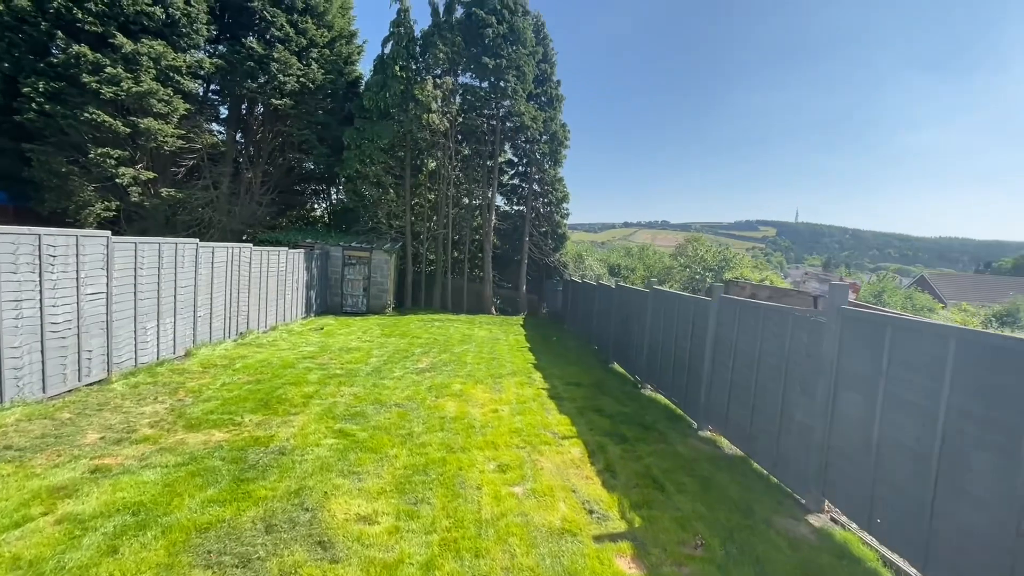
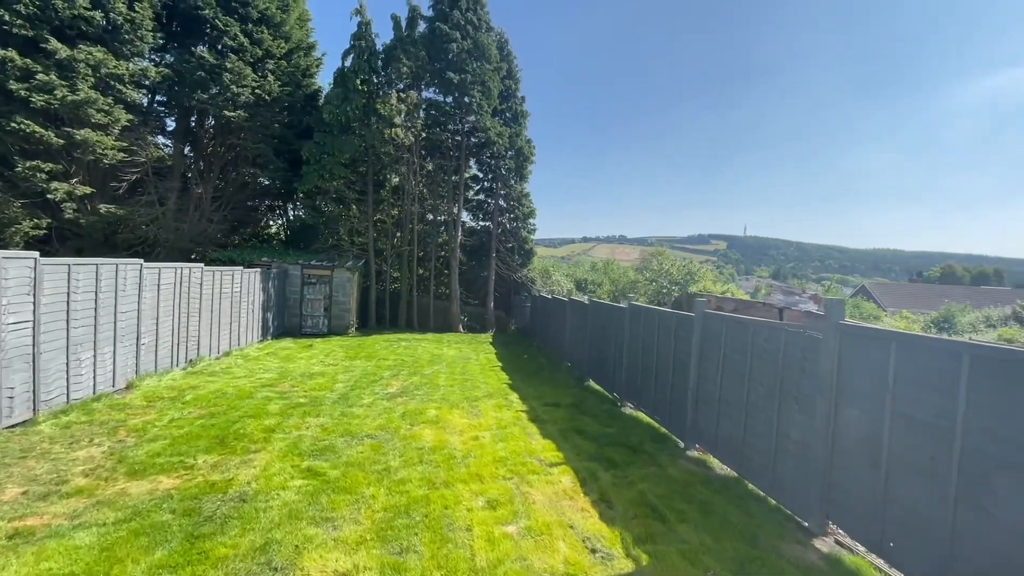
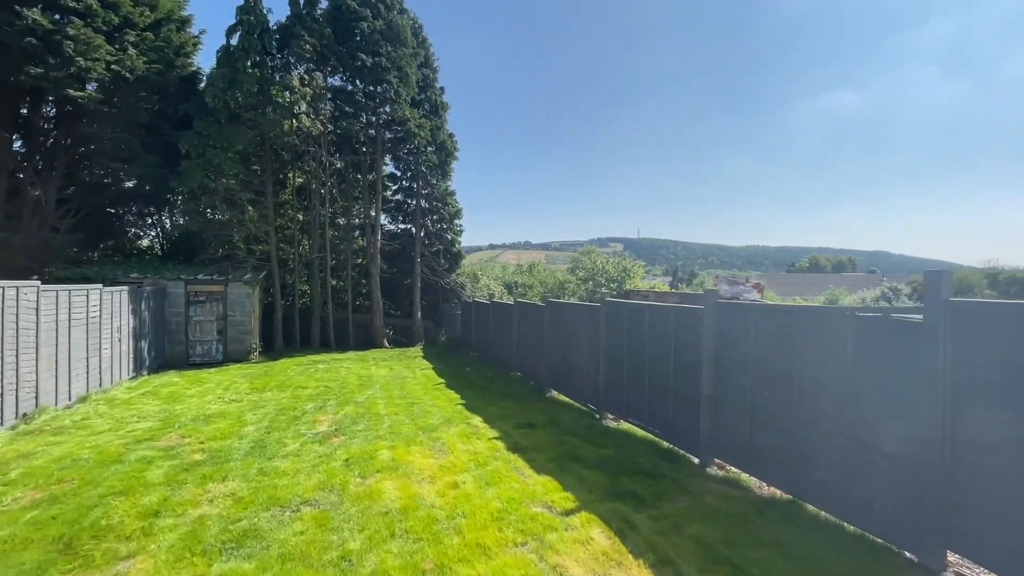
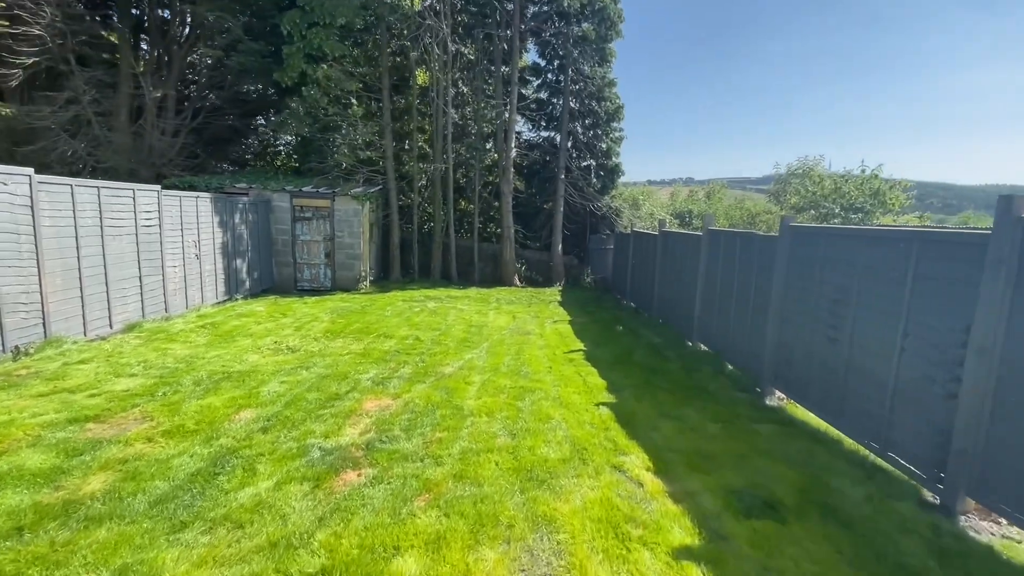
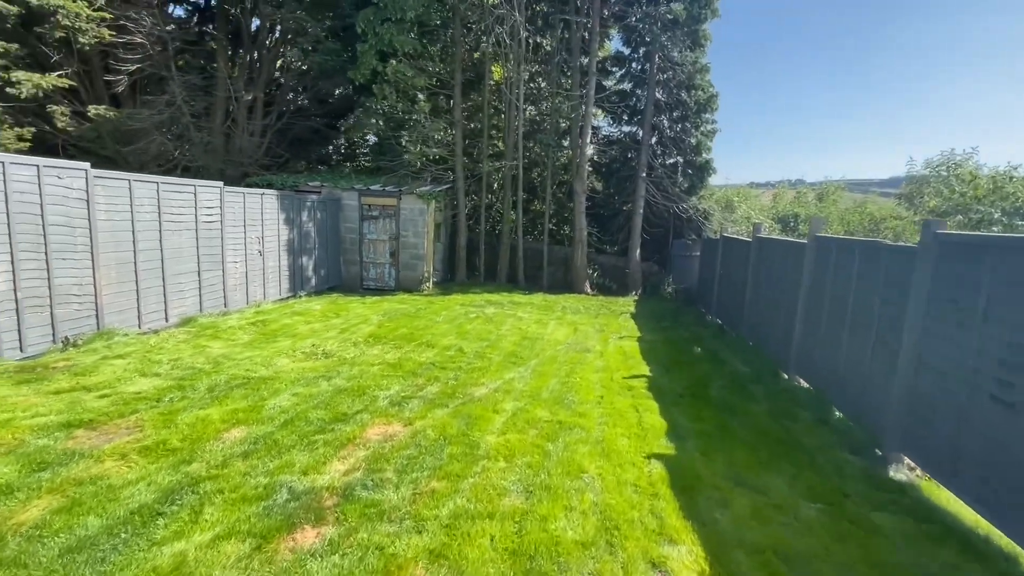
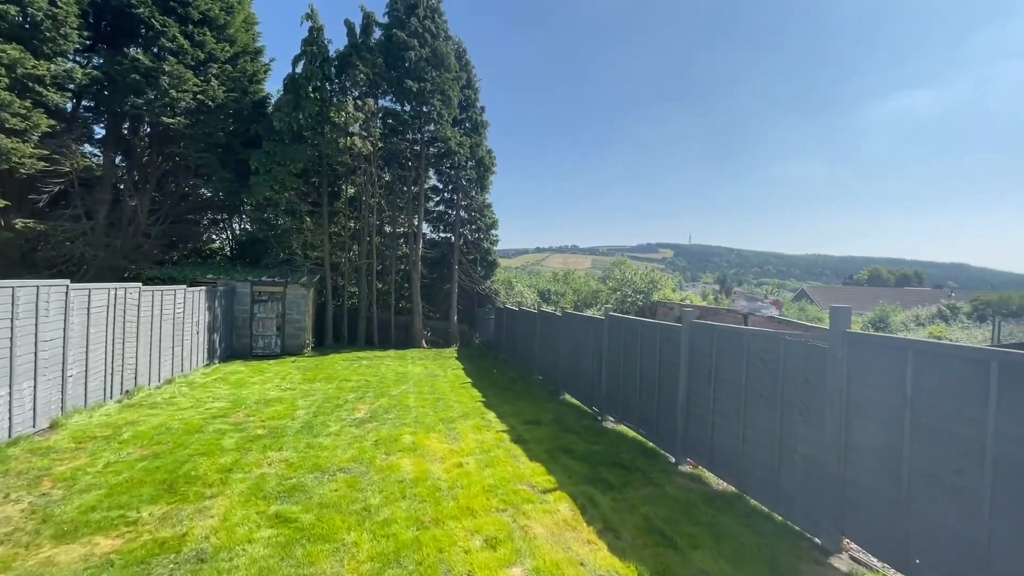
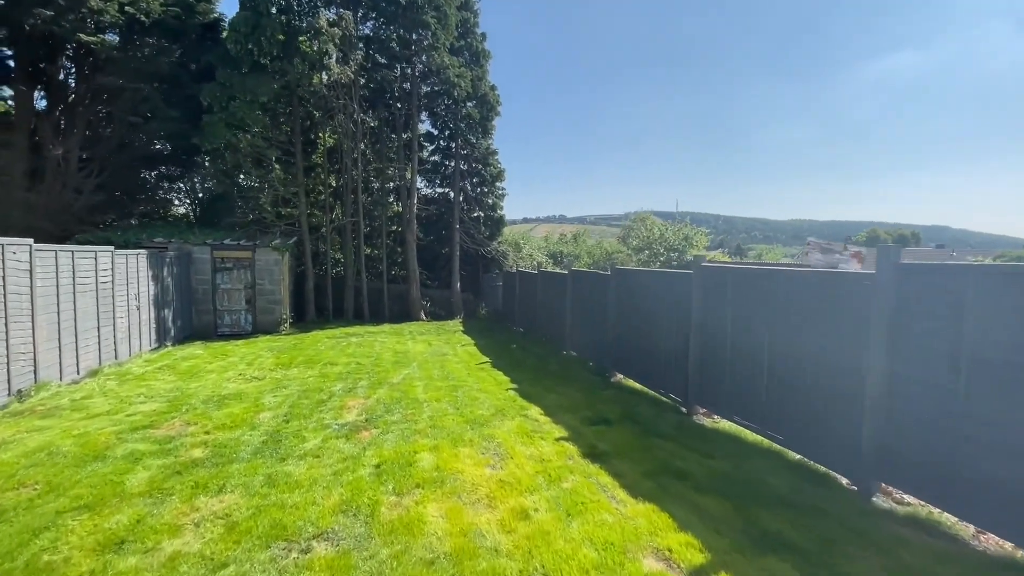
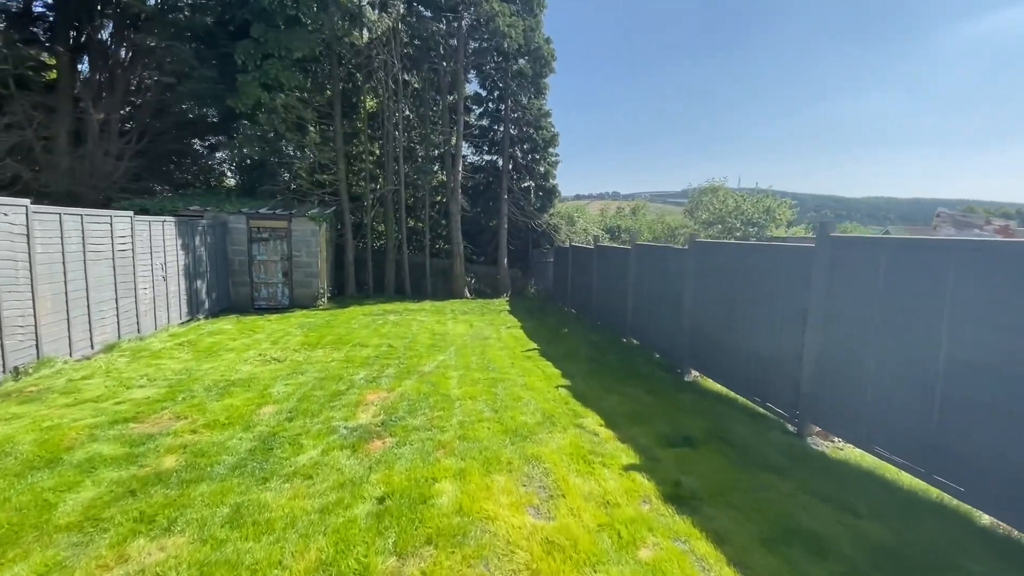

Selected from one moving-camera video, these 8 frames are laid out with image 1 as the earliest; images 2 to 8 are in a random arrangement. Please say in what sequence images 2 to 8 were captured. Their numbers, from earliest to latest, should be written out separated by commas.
2, 6, 3, 7, 8, 4, 5
